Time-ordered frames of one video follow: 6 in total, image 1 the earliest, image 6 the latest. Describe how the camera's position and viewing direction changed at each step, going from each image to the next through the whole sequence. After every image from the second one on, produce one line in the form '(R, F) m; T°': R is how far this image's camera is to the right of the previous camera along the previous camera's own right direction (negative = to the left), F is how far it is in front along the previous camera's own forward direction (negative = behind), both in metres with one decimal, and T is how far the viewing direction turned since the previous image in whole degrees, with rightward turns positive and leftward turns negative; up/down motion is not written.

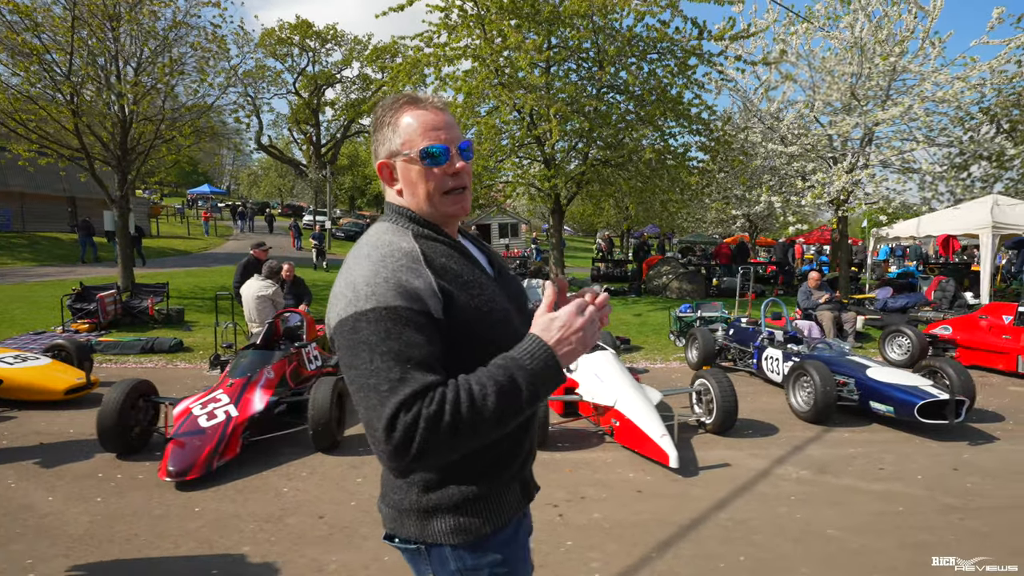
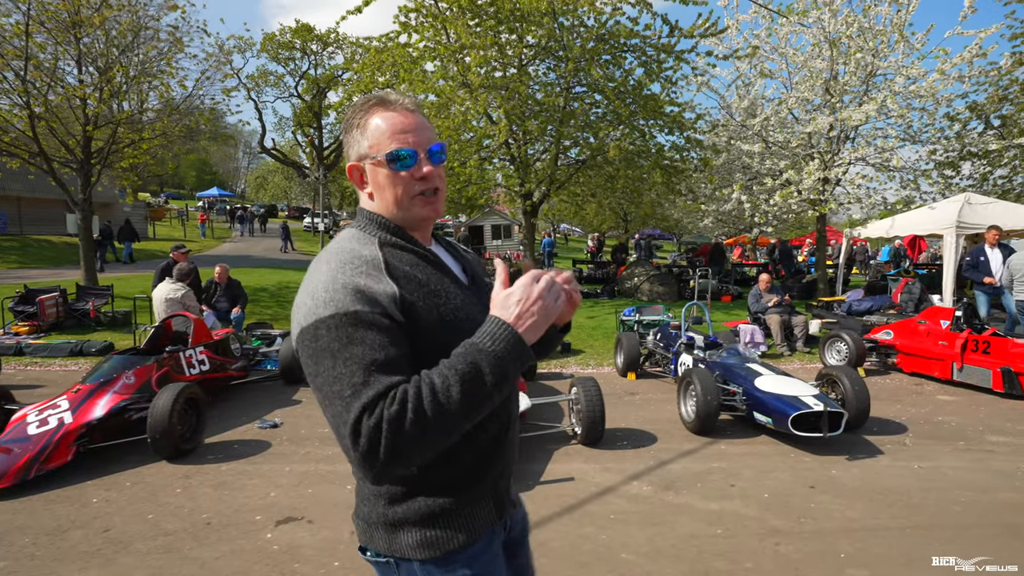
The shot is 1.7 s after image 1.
(+1.7, +0.3) m; -2°
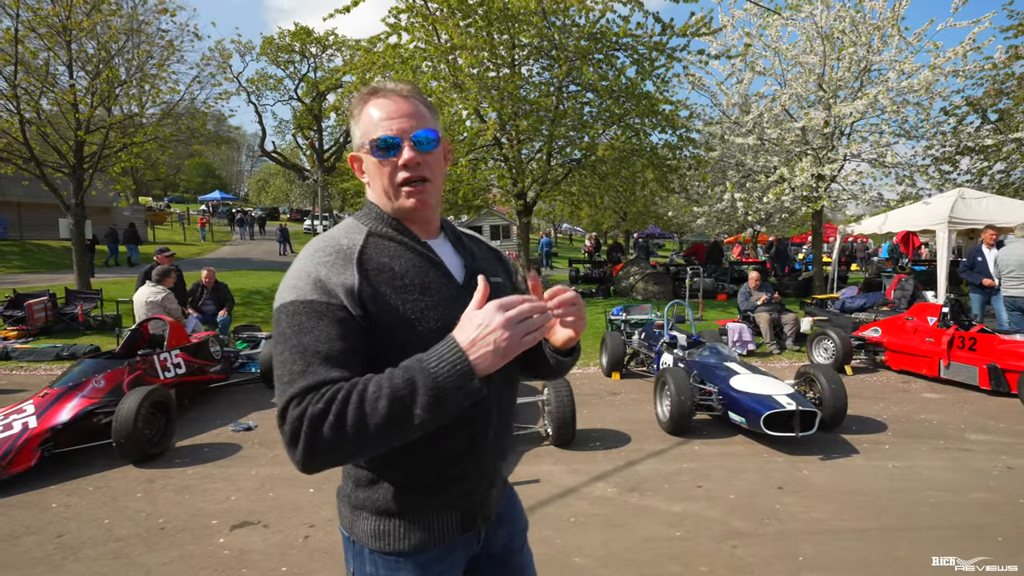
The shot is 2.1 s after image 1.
(+0.4, +0.1) m; 0°
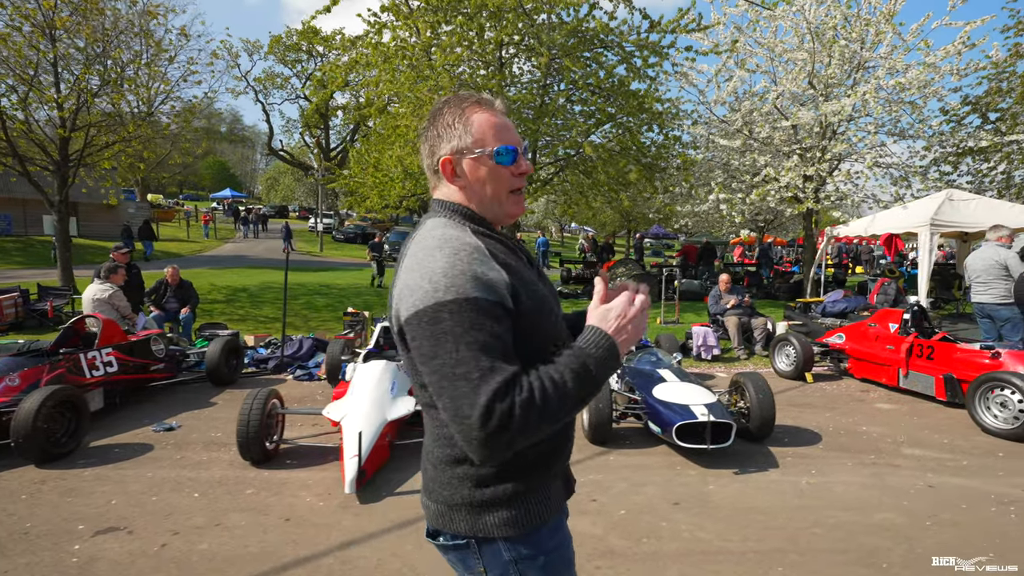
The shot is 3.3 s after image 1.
(+1.1, +0.2) m; -2°
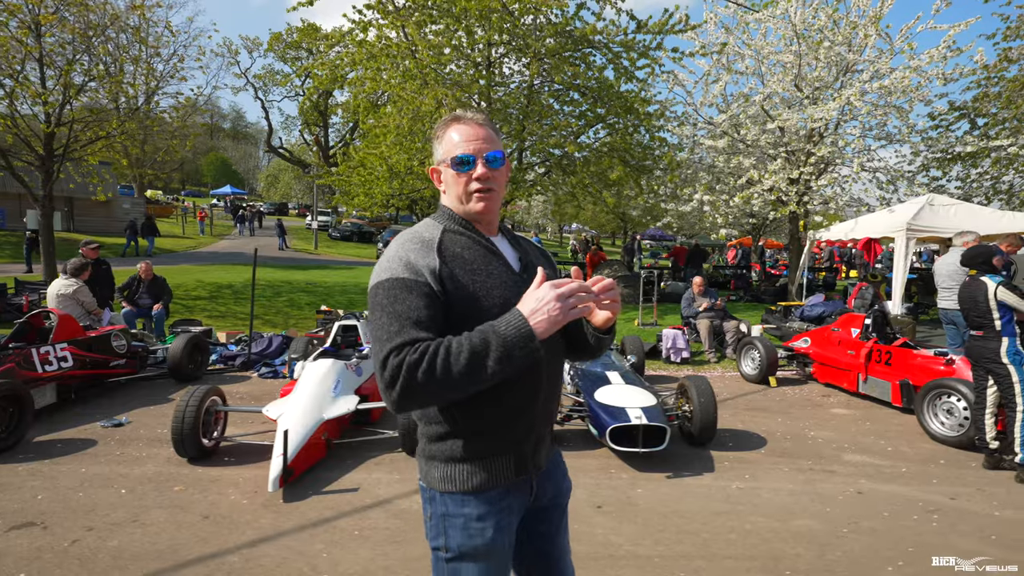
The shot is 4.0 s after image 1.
(+0.6, 0.0) m; 0°
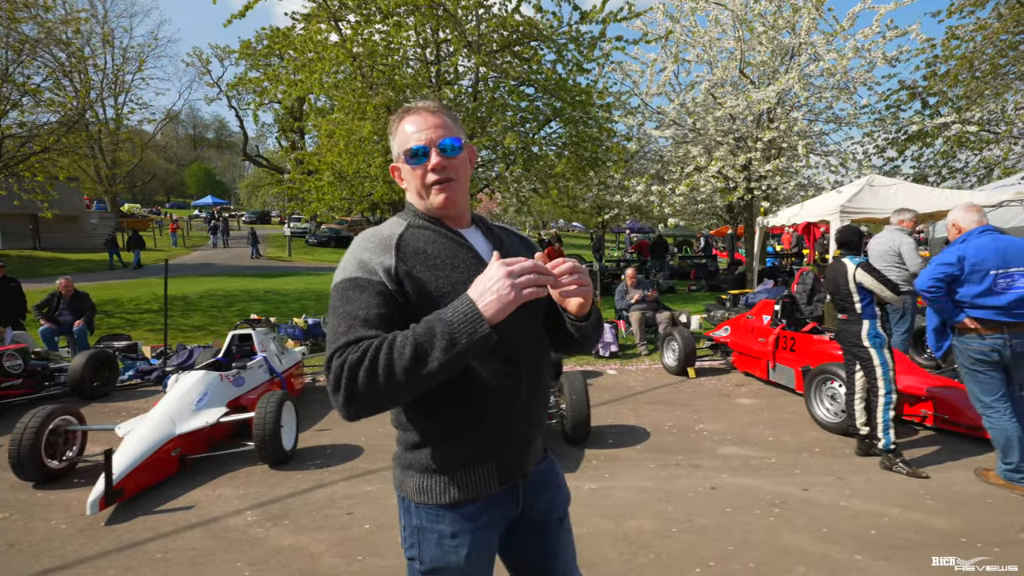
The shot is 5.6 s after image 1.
(+1.4, +0.2) m; 0°
